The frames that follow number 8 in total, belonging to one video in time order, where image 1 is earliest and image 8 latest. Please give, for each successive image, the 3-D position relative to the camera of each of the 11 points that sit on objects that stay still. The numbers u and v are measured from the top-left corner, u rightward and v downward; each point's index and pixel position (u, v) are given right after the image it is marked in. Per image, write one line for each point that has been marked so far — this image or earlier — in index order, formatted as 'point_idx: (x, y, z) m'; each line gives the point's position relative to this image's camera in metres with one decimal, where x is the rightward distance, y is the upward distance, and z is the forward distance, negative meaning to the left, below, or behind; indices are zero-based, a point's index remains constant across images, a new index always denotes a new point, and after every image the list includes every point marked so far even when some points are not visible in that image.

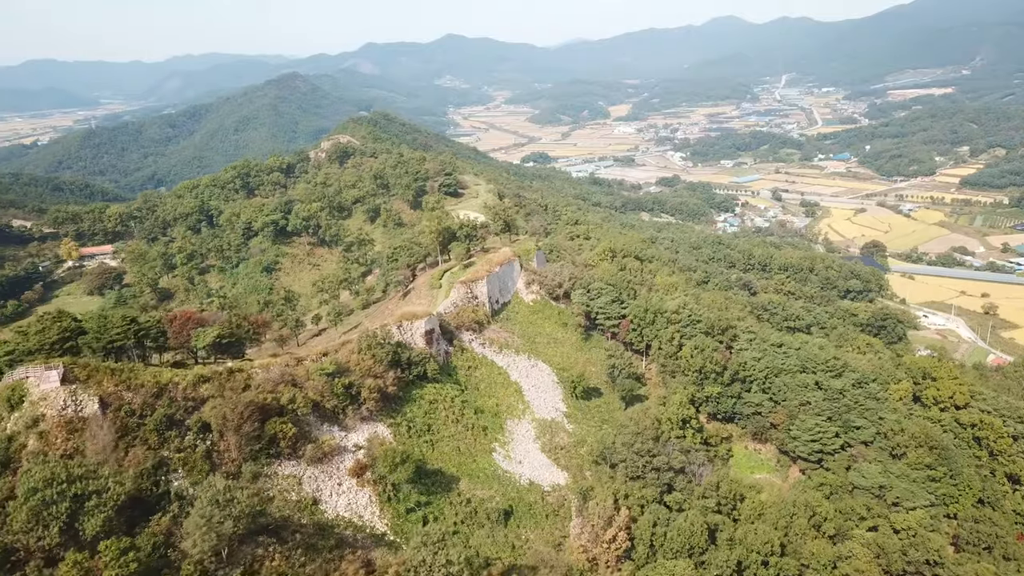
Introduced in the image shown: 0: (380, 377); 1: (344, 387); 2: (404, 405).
0: (-3.1, -2.0, +18.4) m
1: (-3.6, -2.0, +17.1) m
2: (-2.5, -2.8, +18.8) m
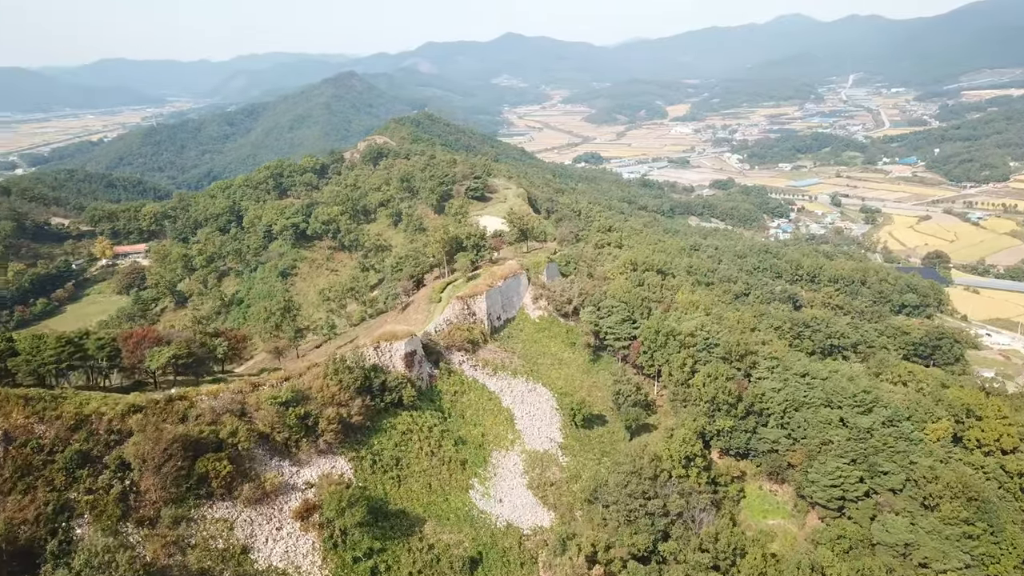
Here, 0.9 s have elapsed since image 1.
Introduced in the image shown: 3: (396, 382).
0: (-3.6, -2.5, +16.9) m
1: (-4.2, -2.5, +15.7) m
2: (-3.0, -3.2, +17.3) m
3: (-2.7, -2.2, +18.6) m
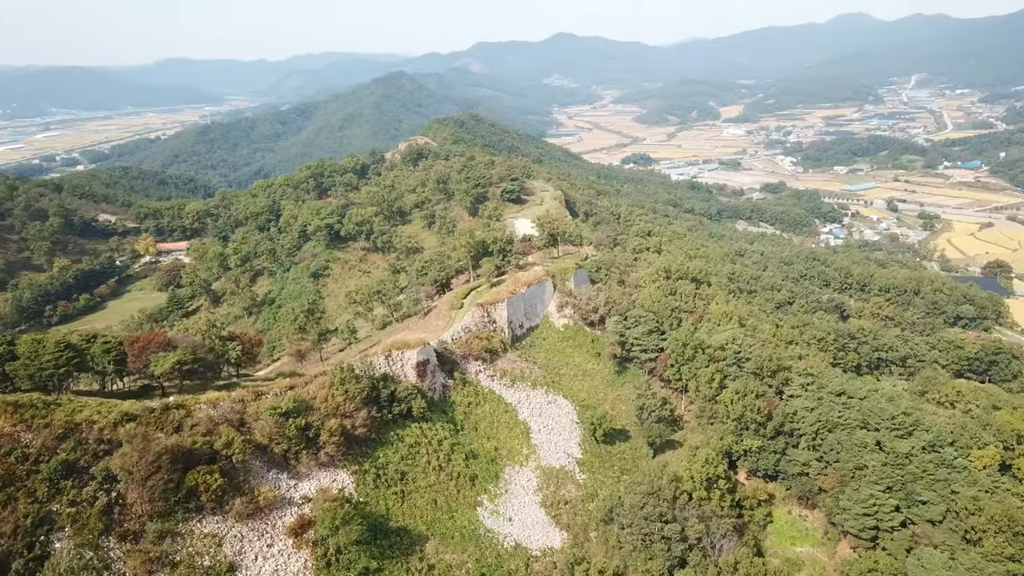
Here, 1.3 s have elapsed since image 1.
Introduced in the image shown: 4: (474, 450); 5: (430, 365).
0: (-3.4, -2.6, +16.5) m
1: (-4.1, -2.6, +15.2) m
2: (-2.8, -3.4, +16.8) m
3: (-2.4, -2.4, +18.0) m
4: (-0.9, -3.8, +18.8) m
5: (-2.0, -1.9, +19.2) m
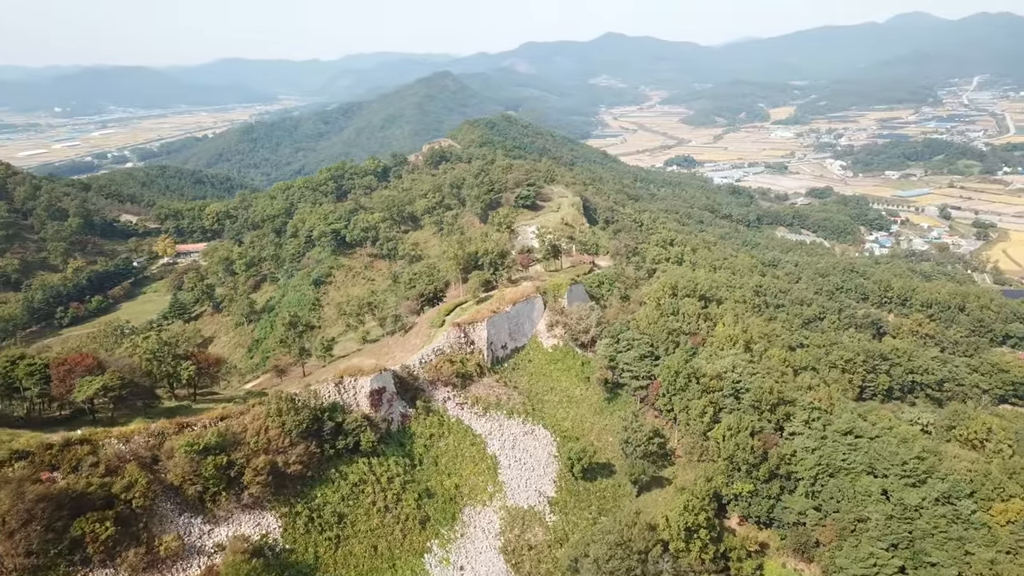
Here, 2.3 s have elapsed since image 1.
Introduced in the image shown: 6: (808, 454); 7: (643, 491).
0: (-4.3, -3.1, +15.1) m
1: (-5.1, -3.1, +13.9) m
2: (-3.8, -3.8, +15.4) m
3: (-3.3, -2.8, +16.6) m
4: (-1.7, -4.3, +17.2) m
5: (-2.8, -2.3, +17.7) m
6: (+7.0, -3.9, +19.0) m
7: (+3.2, -5.0, +19.7) m
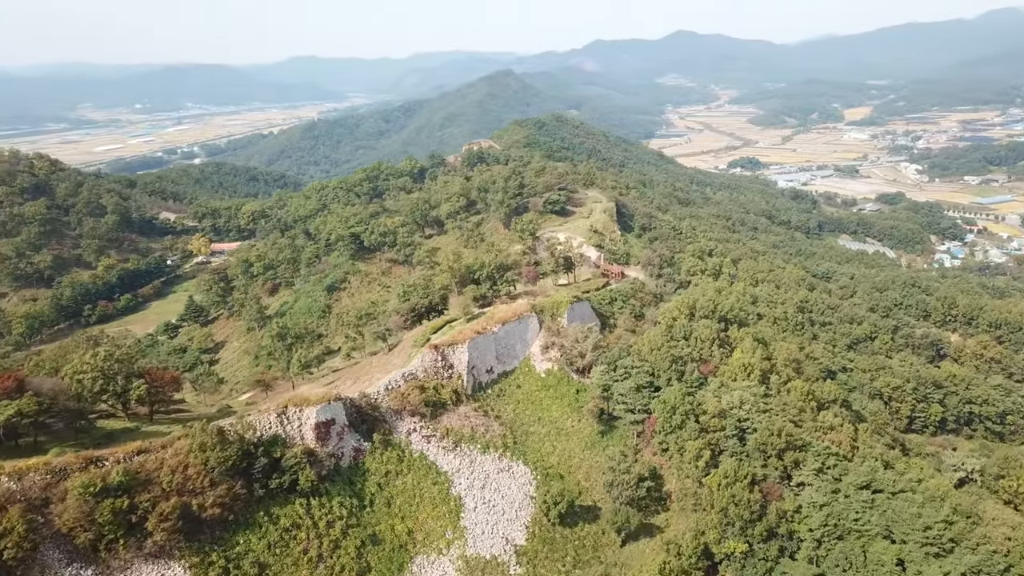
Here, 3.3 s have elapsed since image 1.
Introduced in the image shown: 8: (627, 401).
0: (-5.3, -3.5, +13.6) m
1: (-6.2, -3.4, +12.5) m
2: (-4.8, -4.3, +13.9) m
3: (-4.1, -3.3, +15.0) m
4: (-2.6, -4.7, +15.5) m
5: (-3.6, -2.8, +16.1) m
6: (+6.3, -4.6, +16.6) m
7: (+2.5, -5.6, +17.6) m
8: (+2.9, -2.8, +20.0) m
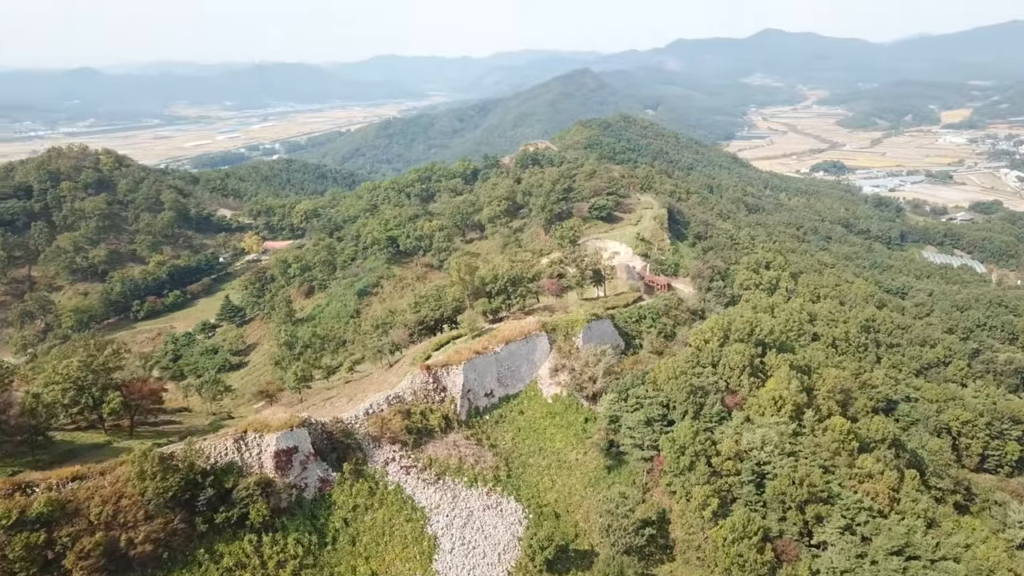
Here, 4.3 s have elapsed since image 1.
0: (-6.0, -3.7, +12.5) m
1: (-7.0, -3.7, +11.5) m
2: (-5.4, -4.5, +12.8) m
3: (-4.7, -3.5, +13.9) m
4: (-3.1, -5.1, +14.2) m
5: (-4.0, -3.1, +14.9) m
6: (+5.8, -5.2, +14.4) m
7: (+2.1, -6.1, +15.8) m
8: (+2.8, -3.3, +18.1) m
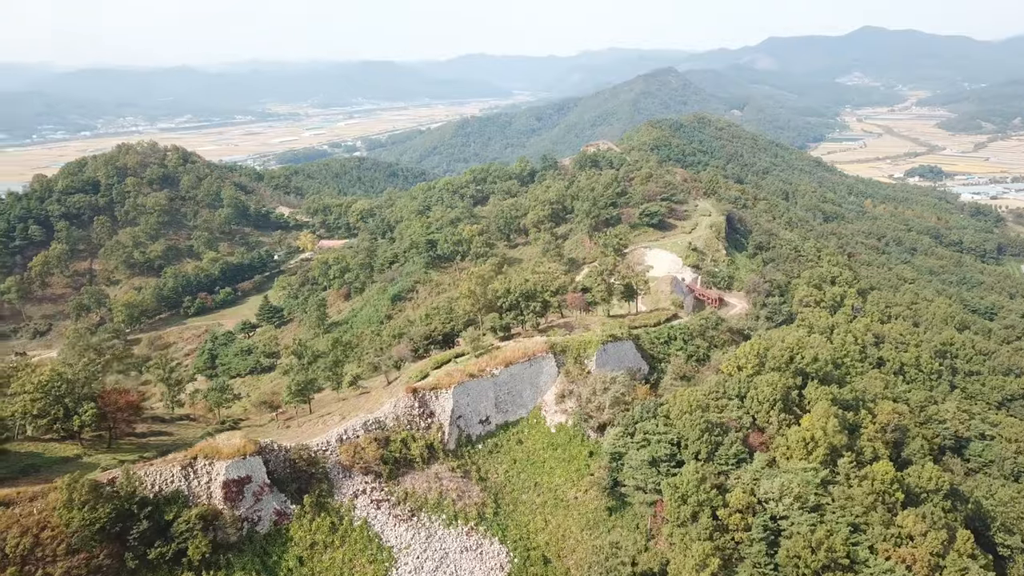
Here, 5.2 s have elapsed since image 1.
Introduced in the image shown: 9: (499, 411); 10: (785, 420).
0: (-6.7, -4.0, +11.6) m
1: (-7.8, -3.9, +10.7) m
2: (-6.2, -4.8, +11.8) m
3: (-5.3, -3.8, +12.8) m
4: (-3.7, -5.4, +13.0) m
5: (-4.5, -3.4, +13.7) m
6: (+5.2, -5.8, +12.2) m
7: (+1.6, -6.5, +14.0) m
8: (+2.6, -3.8, +16.2) m
9: (-0.3, -2.7, +17.9) m
10: (+6.3, -3.0, +18.4) m
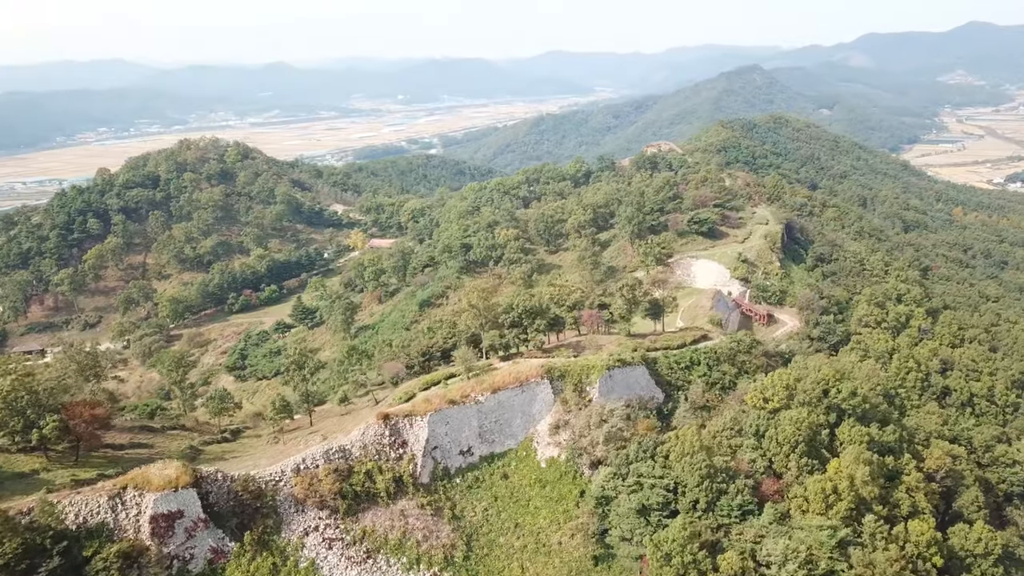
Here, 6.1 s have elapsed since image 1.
0: (-7.6, -4.2, +10.7) m
1: (-8.8, -4.0, +9.9) m
2: (-7.1, -5.0, +10.9) m
3: (-6.1, -4.1, +11.8) m
4: (-4.6, -5.7, +11.8) m
5: (-5.2, -3.6, +12.6) m
6: (+4.2, -6.3, +10.2) m
7: (+0.8, -7.0, +12.3) m
8: (+2.1, -4.2, +14.4) m
9: (-0.6, -3.1, +16.4) m
10: (+6.0, -3.6, +16.2) m
